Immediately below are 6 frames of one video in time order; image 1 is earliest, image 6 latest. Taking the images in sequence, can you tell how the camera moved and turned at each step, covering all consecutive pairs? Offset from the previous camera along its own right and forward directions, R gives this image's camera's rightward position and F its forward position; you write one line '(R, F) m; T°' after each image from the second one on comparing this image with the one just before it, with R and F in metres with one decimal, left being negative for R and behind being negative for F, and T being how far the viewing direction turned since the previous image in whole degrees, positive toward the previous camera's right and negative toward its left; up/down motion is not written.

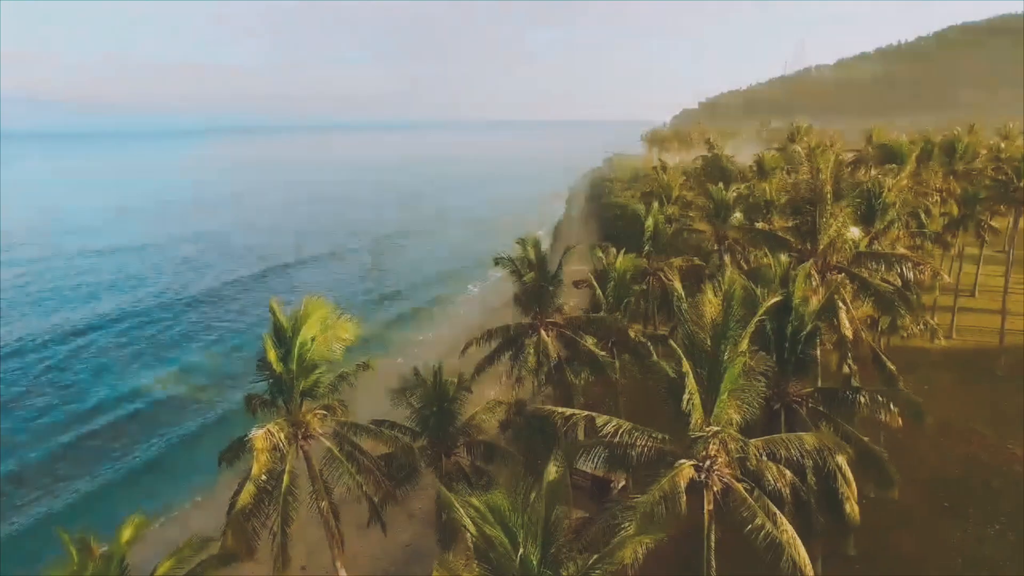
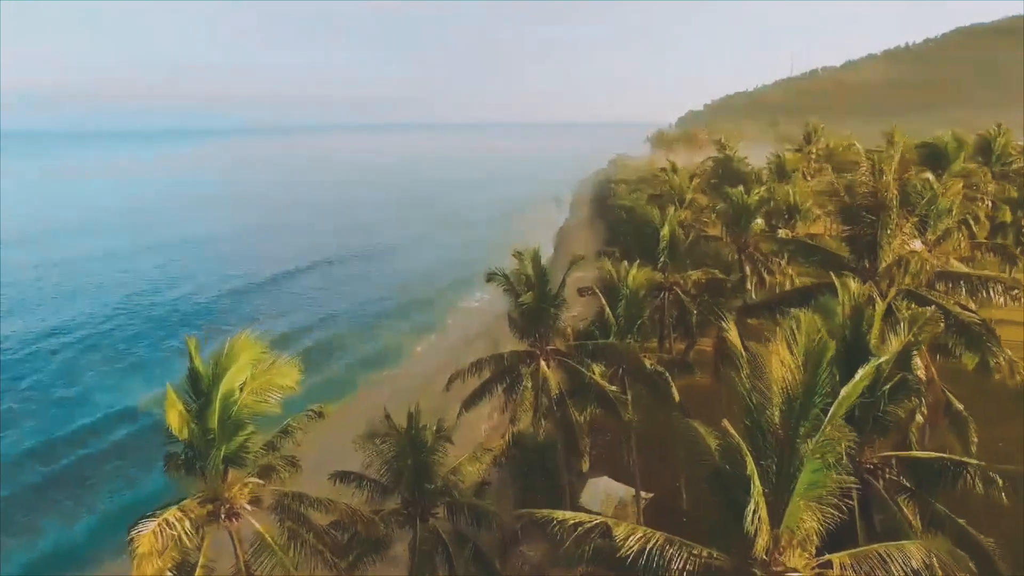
(+0.2, +2.3) m; 0°
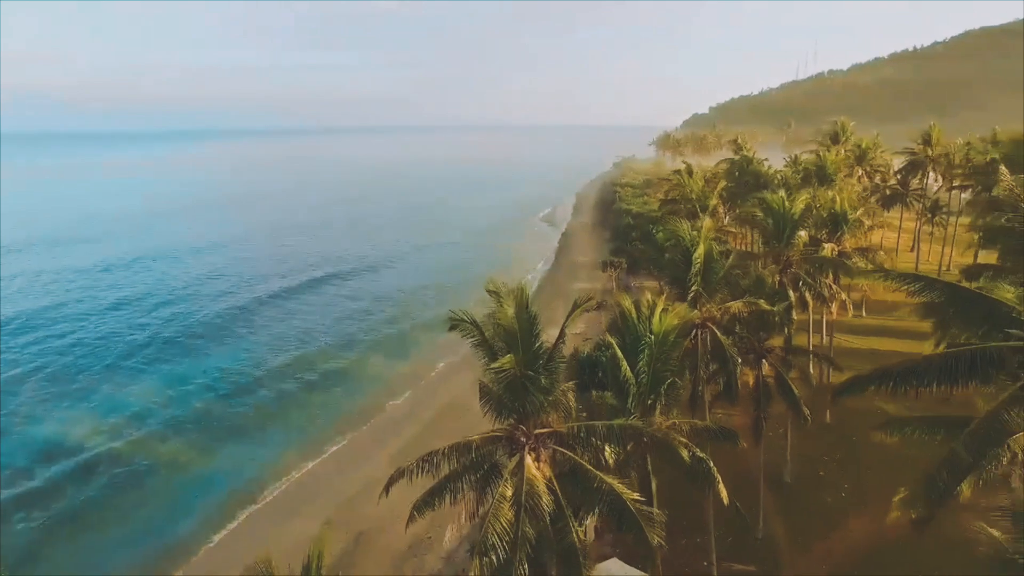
(+0.4, +4.2) m; 0°
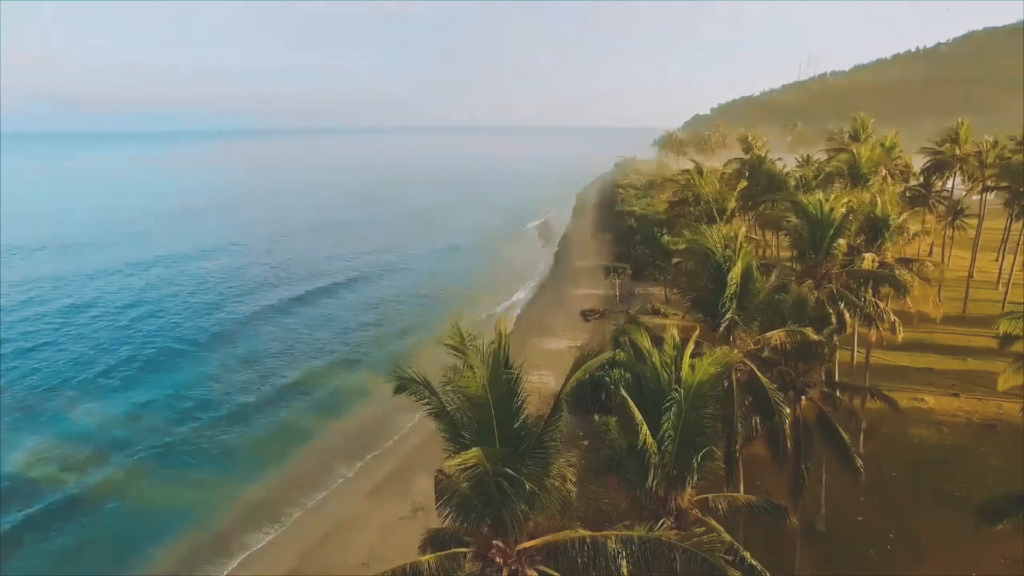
(+0.3, +2.8) m; 0°
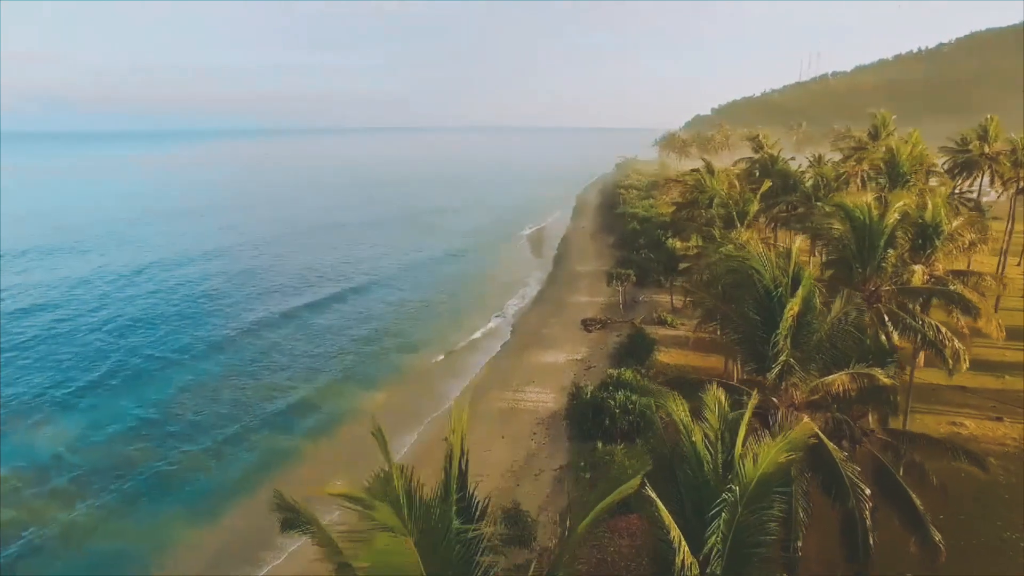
(+0.2, +2.6) m; 0°
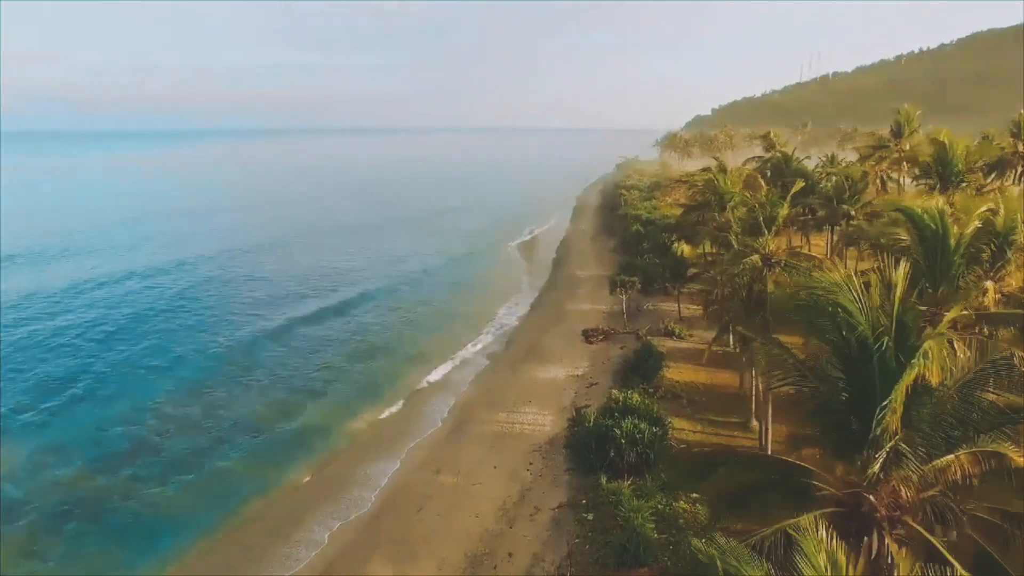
(+0.2, +2.6) m; 0°
